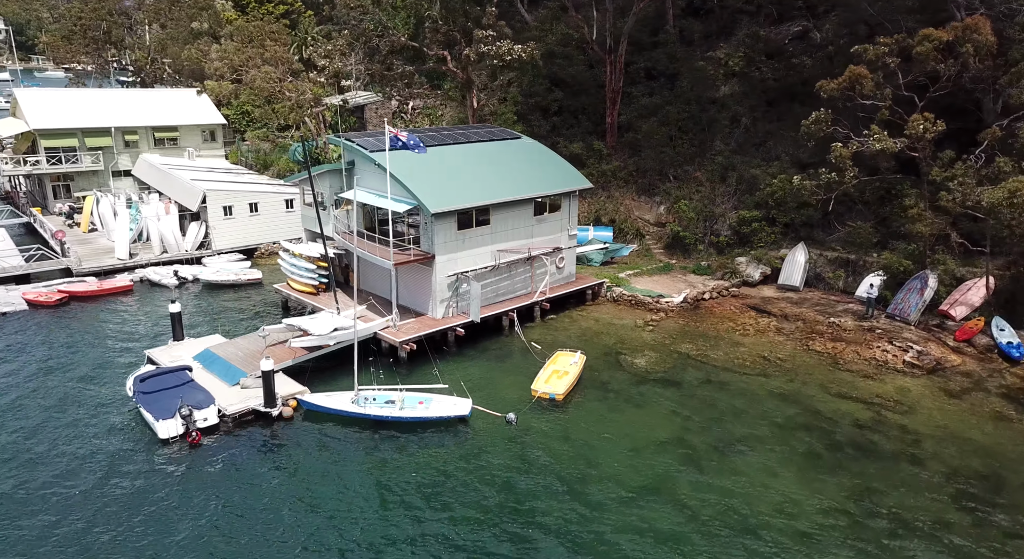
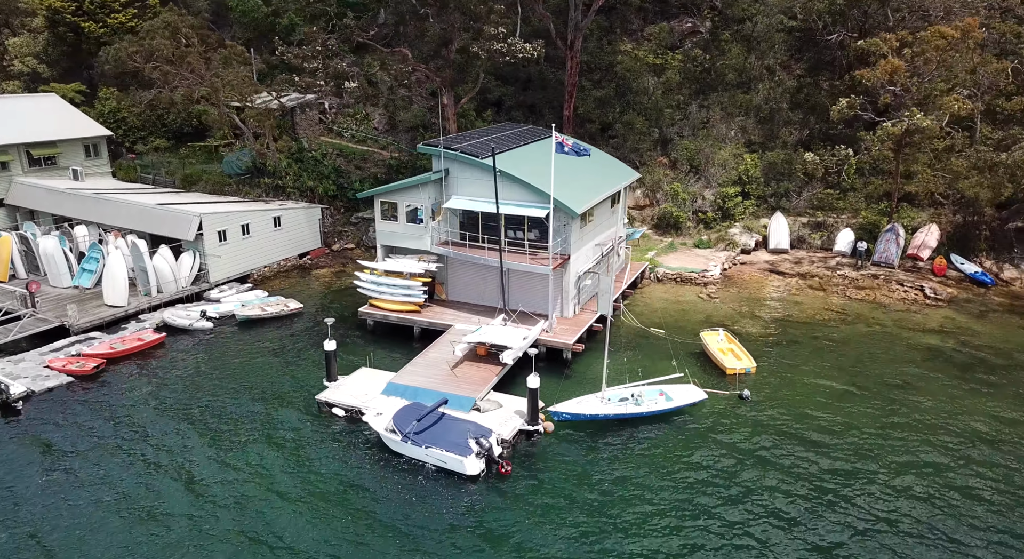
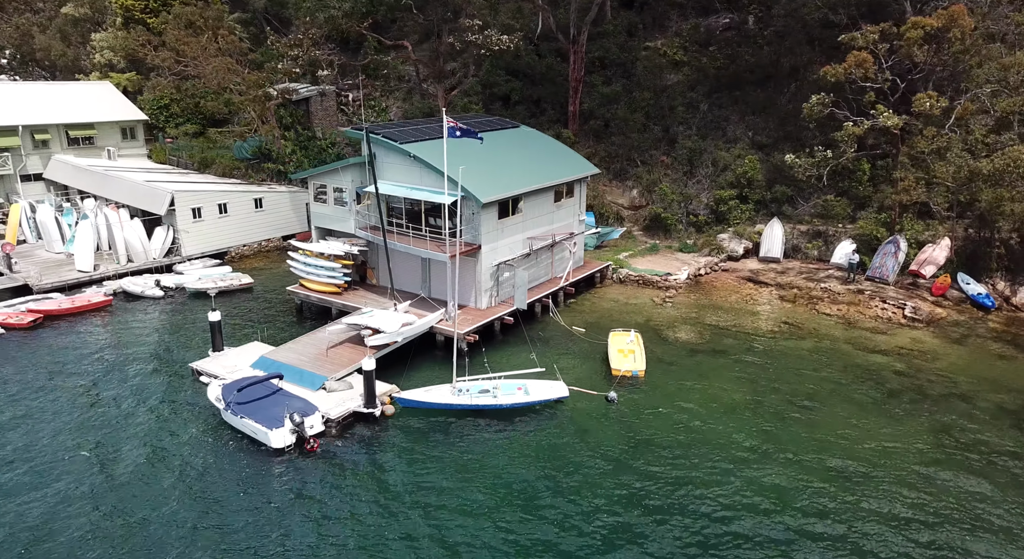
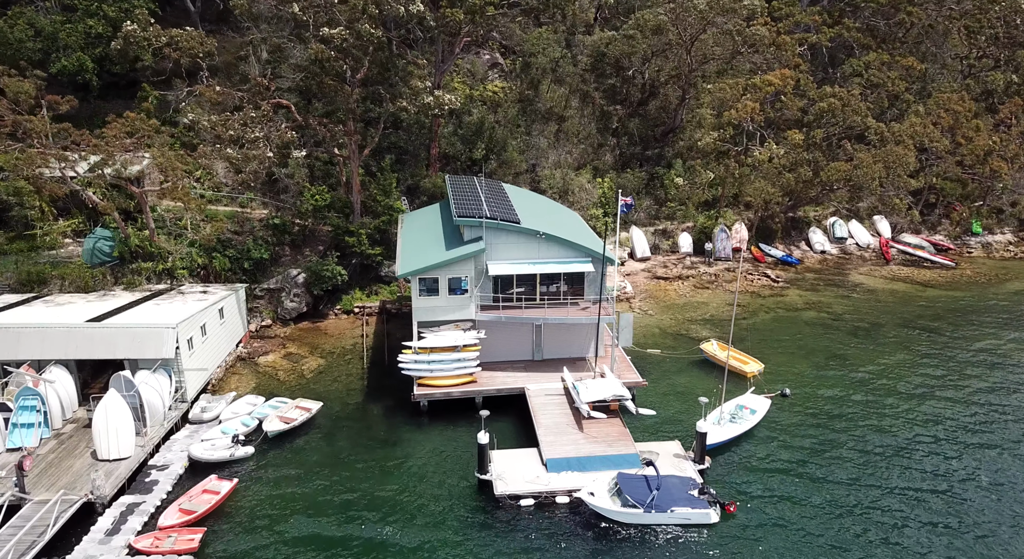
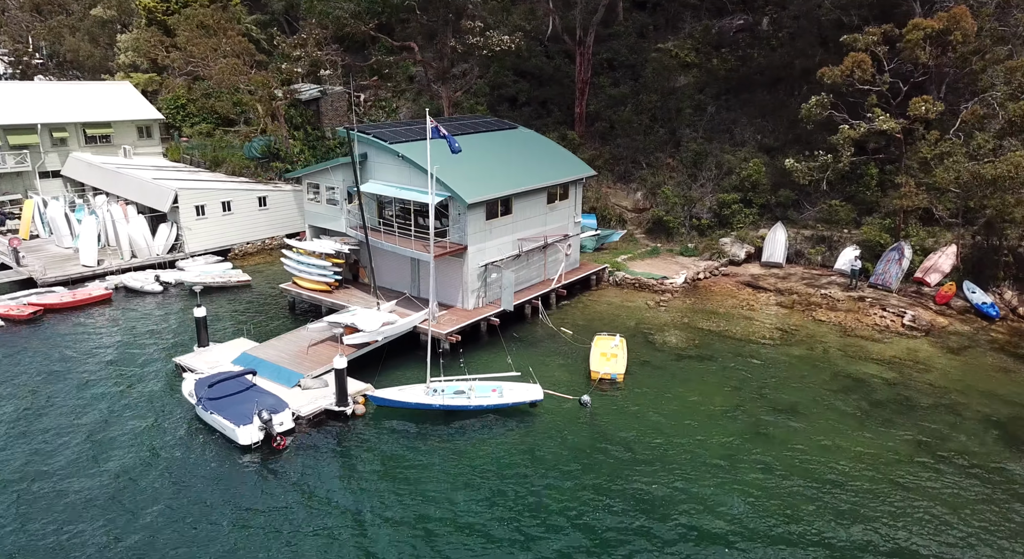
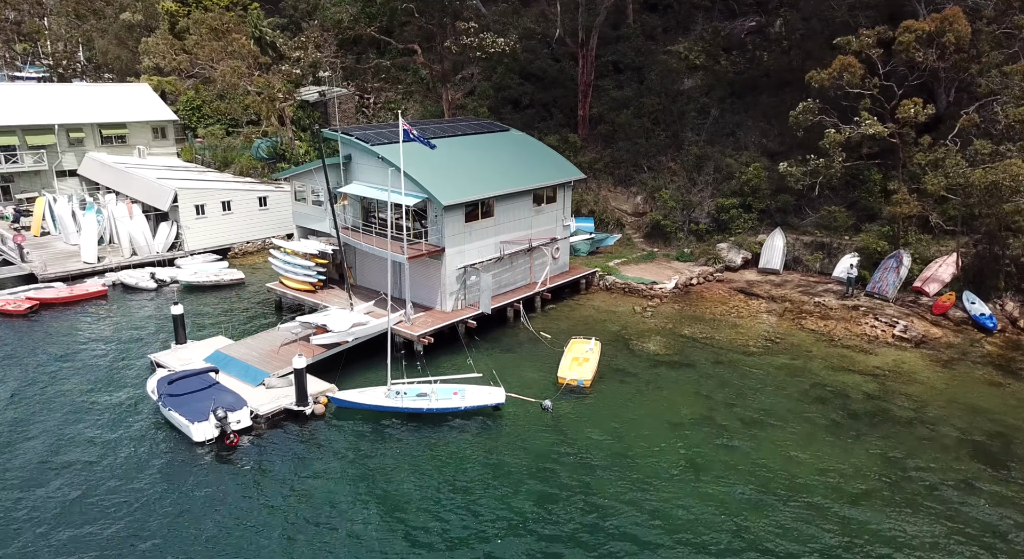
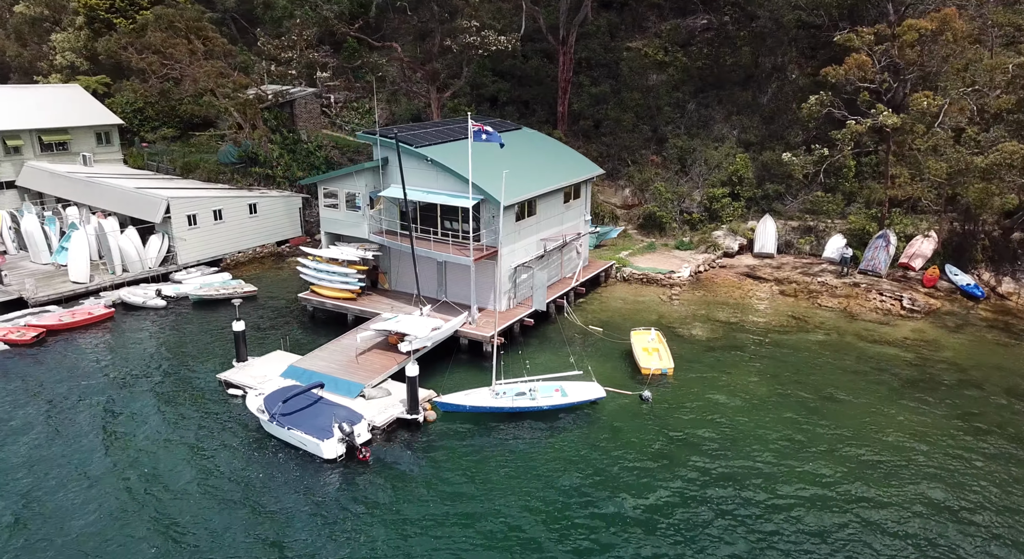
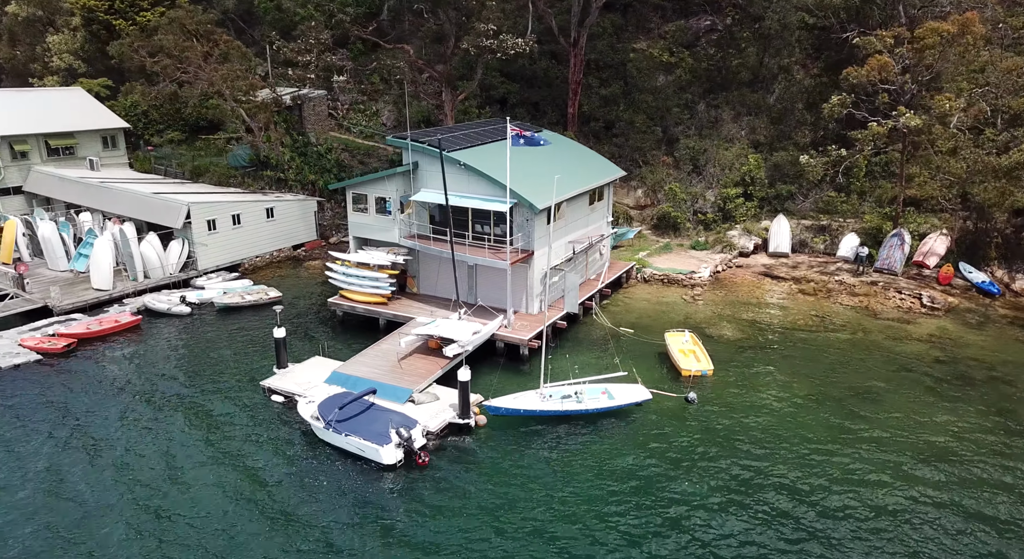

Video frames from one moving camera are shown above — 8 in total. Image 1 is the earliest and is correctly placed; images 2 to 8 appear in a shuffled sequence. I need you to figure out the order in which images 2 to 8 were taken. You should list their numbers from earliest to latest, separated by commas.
6, 5, 3, 7, 8, 2, 4
